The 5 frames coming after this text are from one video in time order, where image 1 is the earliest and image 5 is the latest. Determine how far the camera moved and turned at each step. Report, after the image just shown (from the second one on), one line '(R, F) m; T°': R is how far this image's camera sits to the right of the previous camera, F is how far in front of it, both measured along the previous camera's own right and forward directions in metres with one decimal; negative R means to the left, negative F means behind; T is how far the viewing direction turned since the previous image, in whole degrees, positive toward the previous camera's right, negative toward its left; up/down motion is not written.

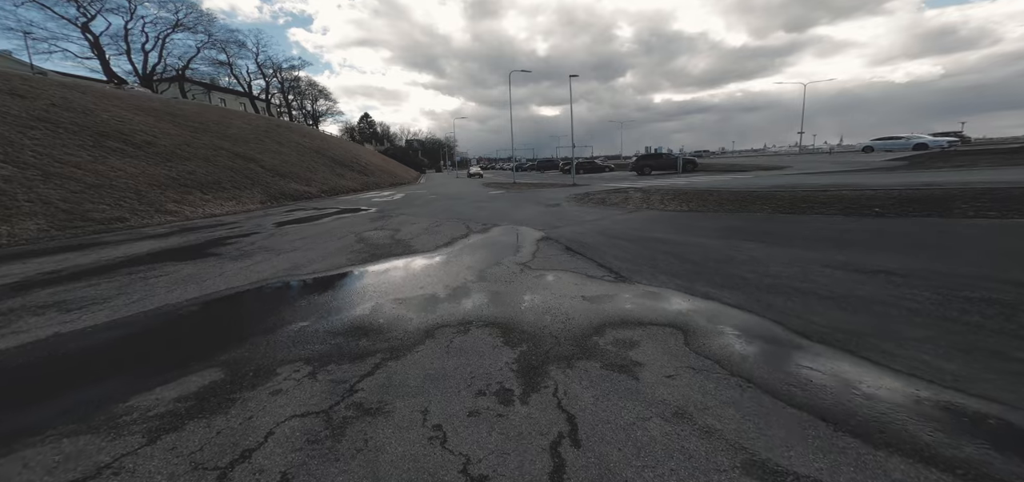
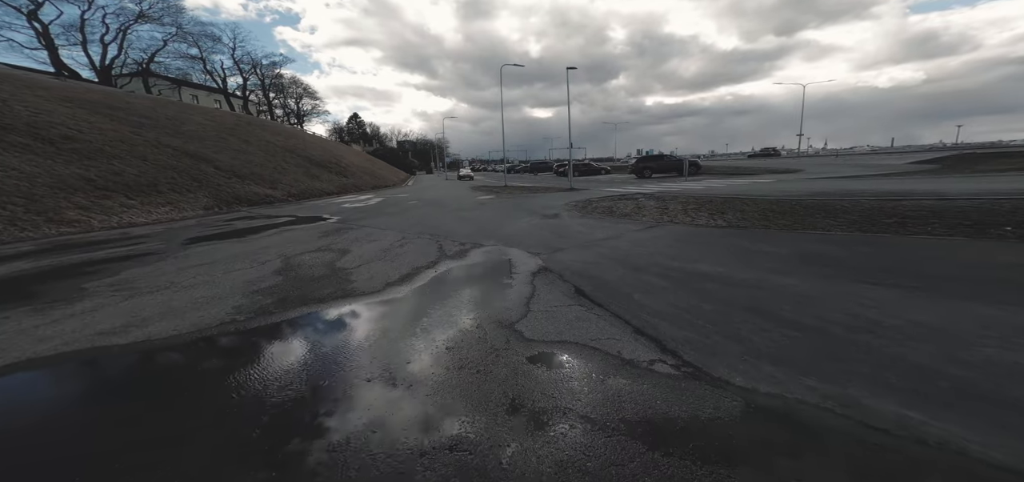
(+0.1, +2.8) m; +1°
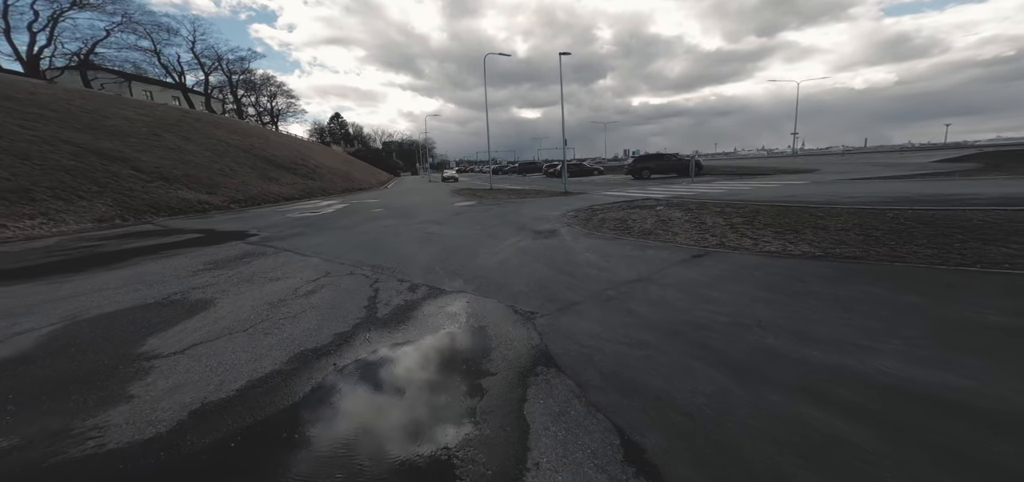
(+0.2, +3.3) m; +2°
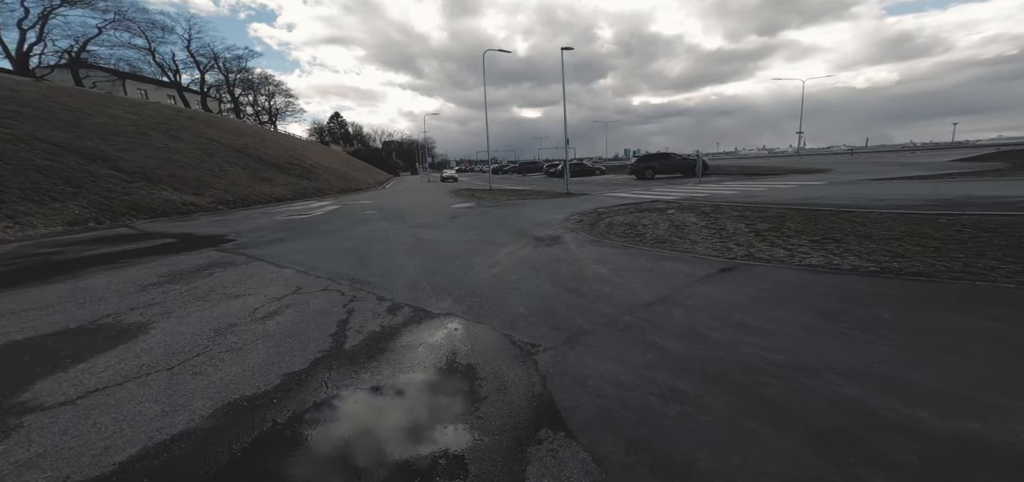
(0.0, +0.9) m; 0°
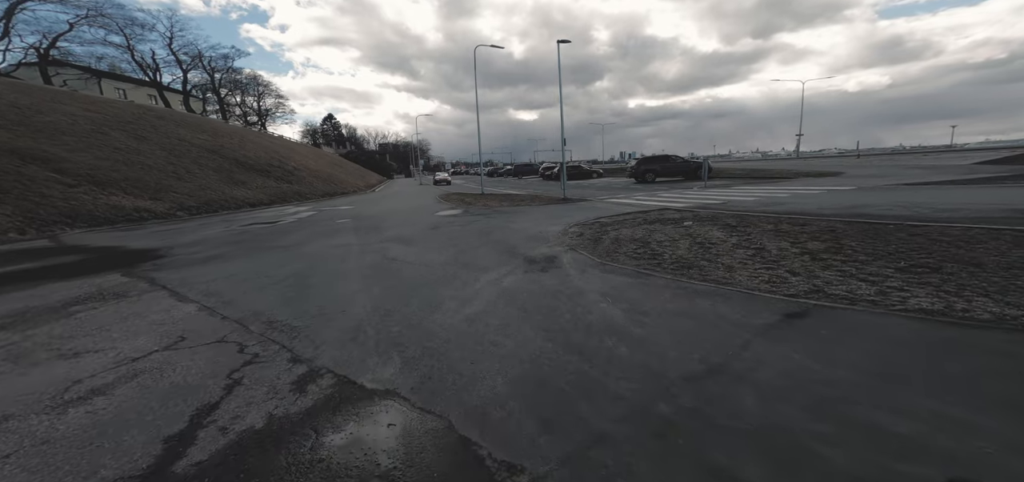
(+0.2, +1.7) m; +1°
